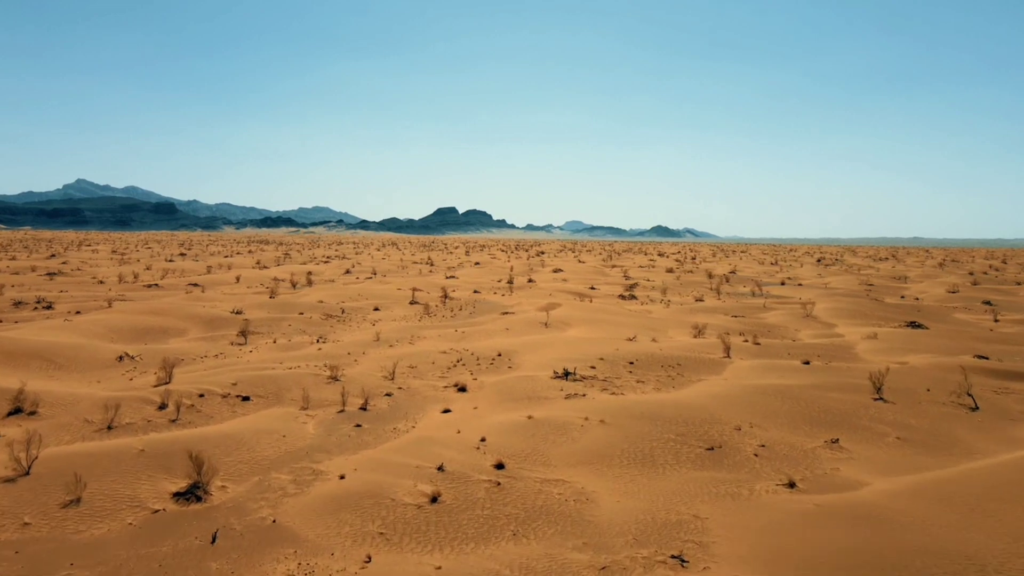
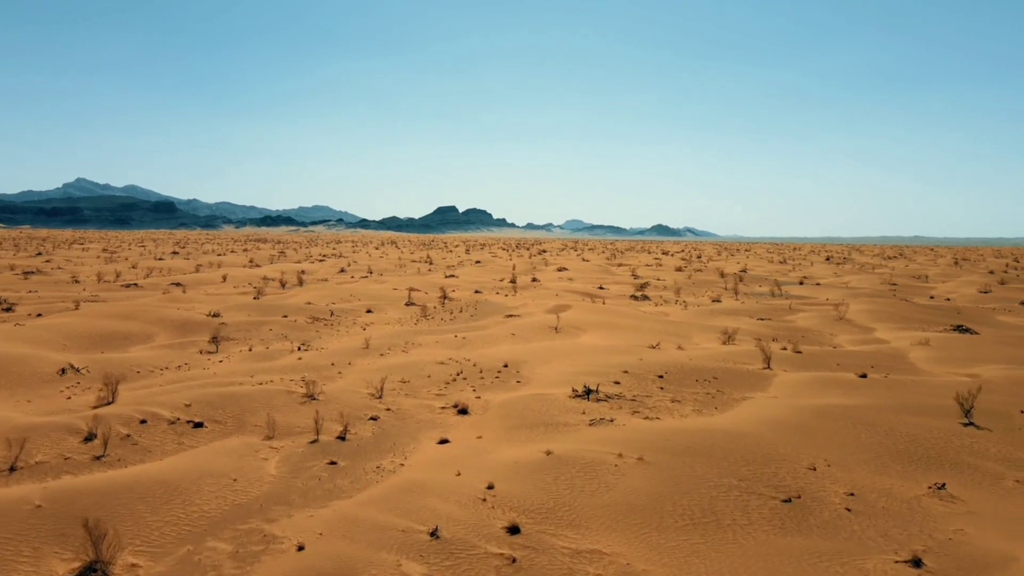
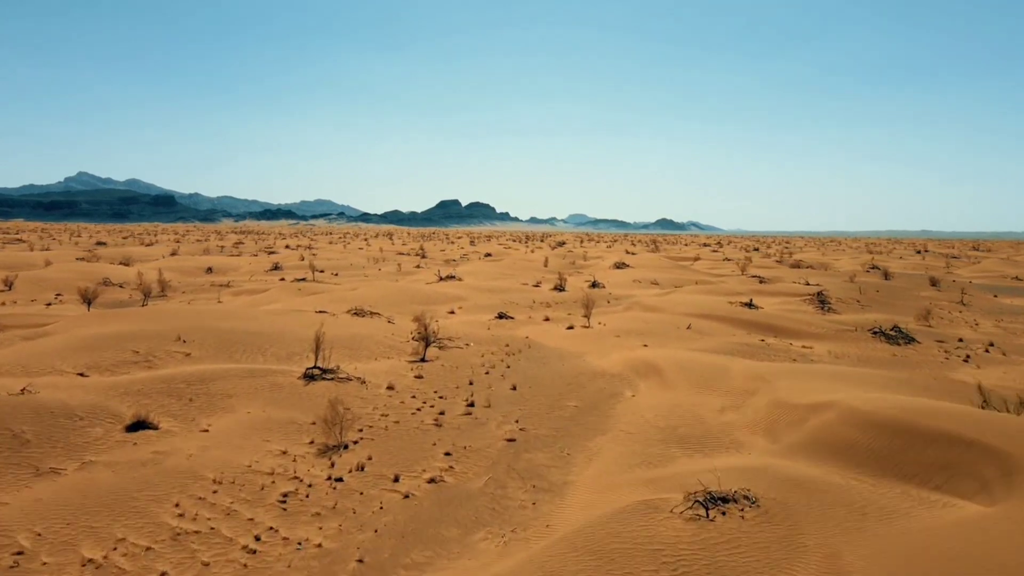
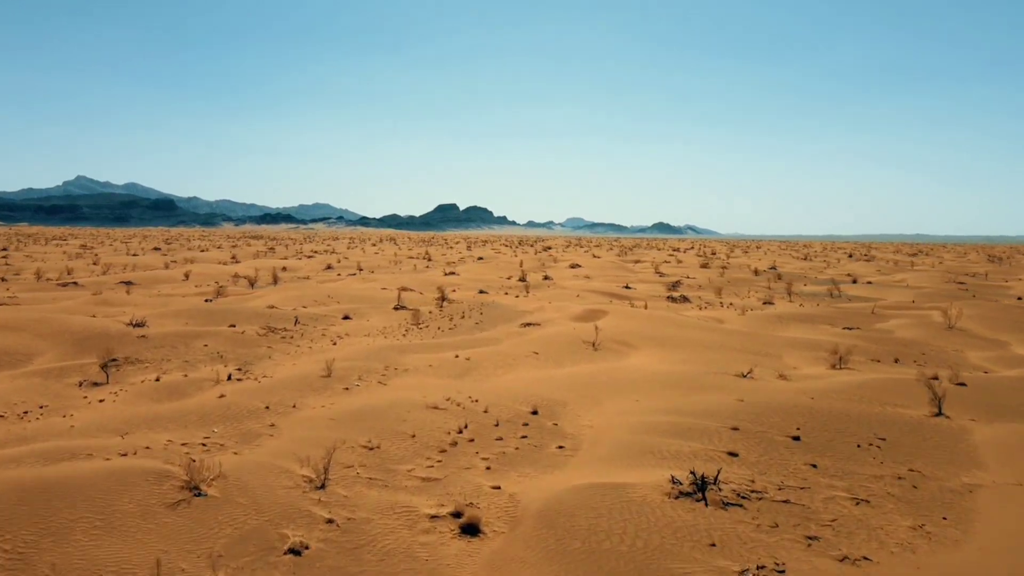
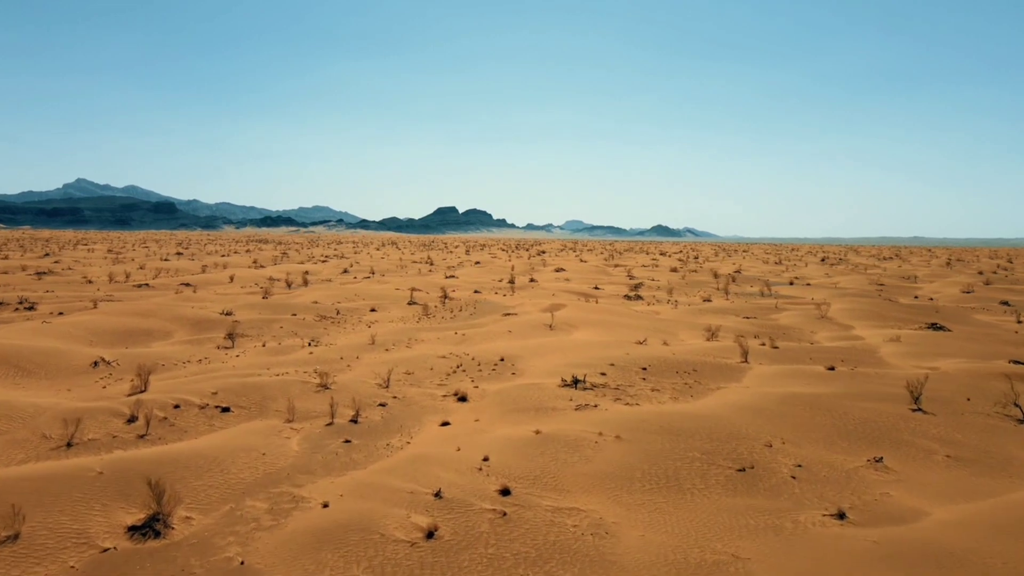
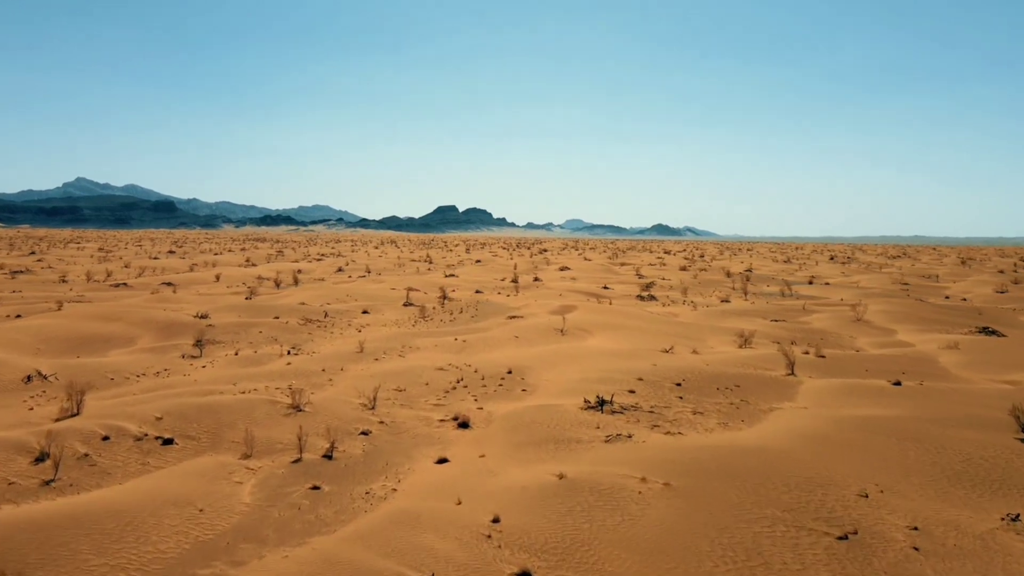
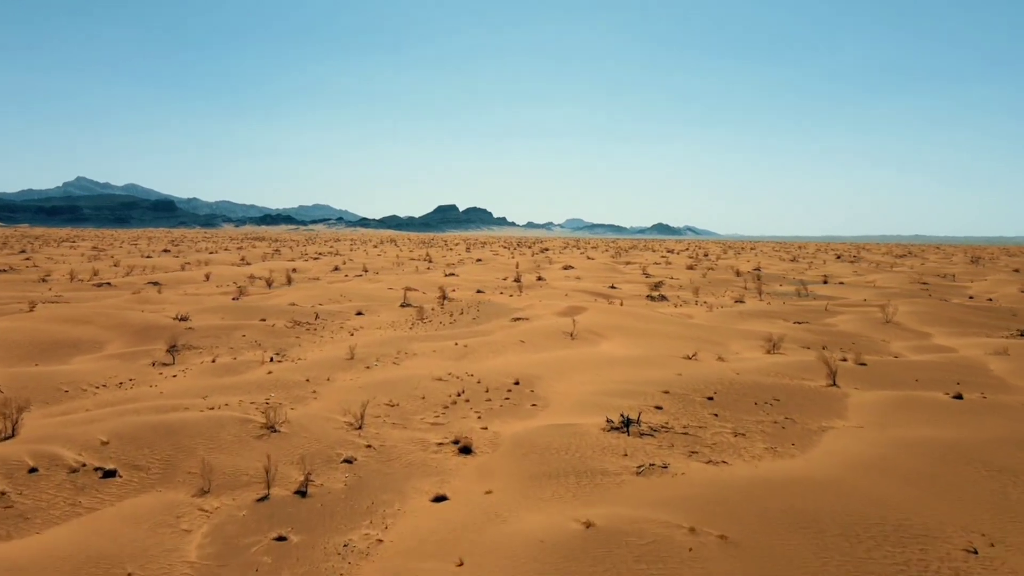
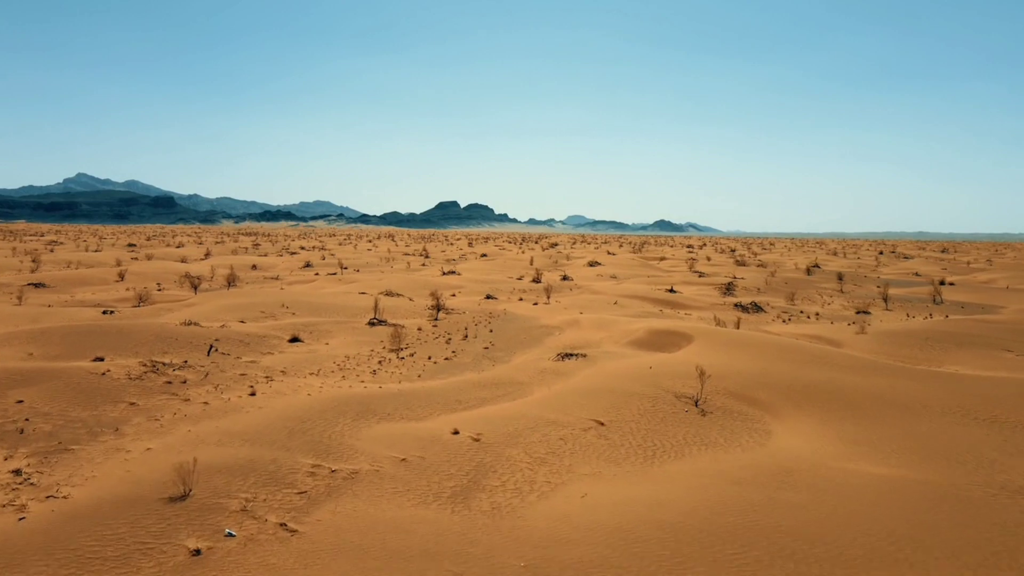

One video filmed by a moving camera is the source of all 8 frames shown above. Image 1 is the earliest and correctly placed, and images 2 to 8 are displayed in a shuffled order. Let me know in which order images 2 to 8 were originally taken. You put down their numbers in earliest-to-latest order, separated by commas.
5, 2, 6, 7, 4, 8, 3
